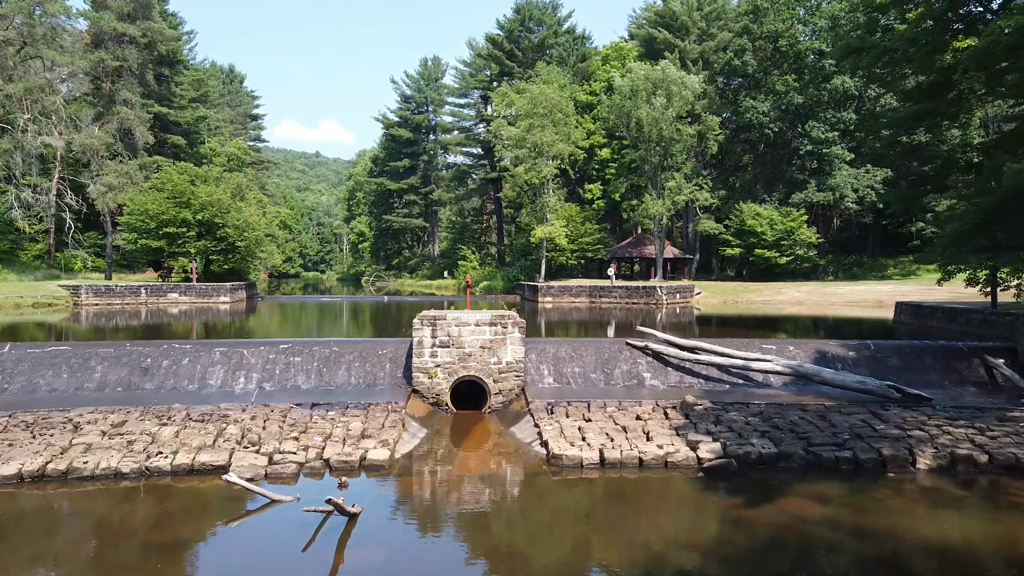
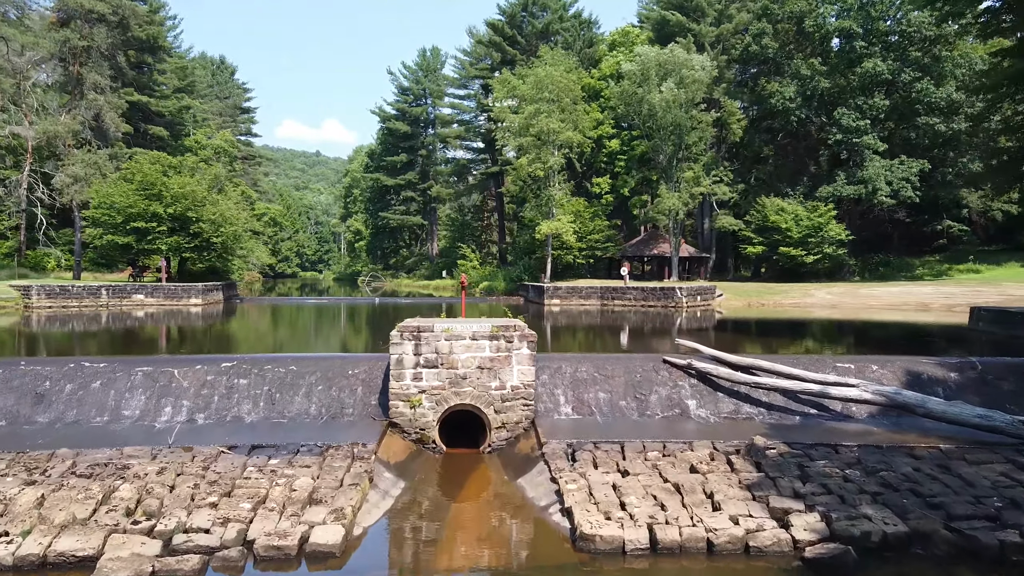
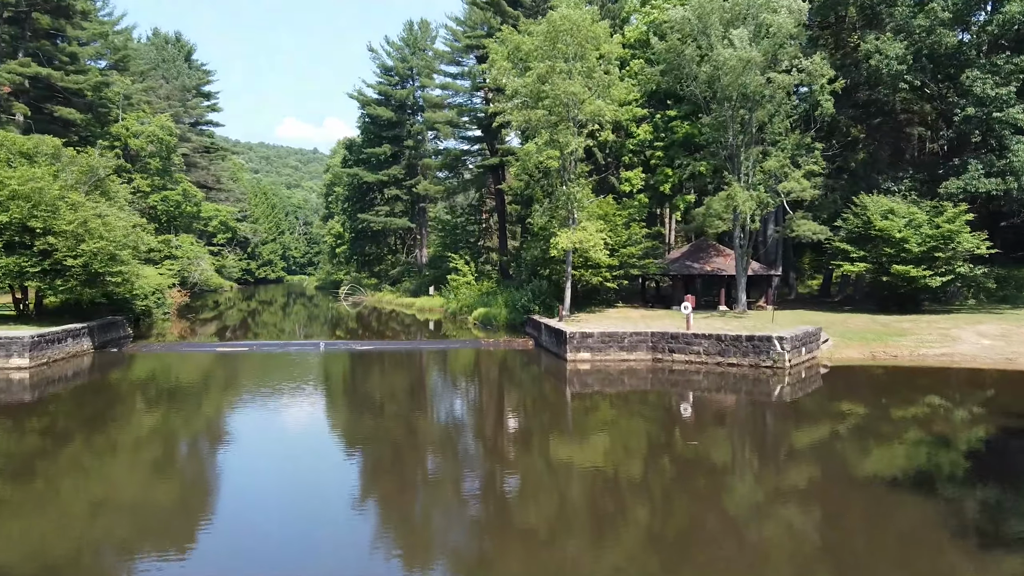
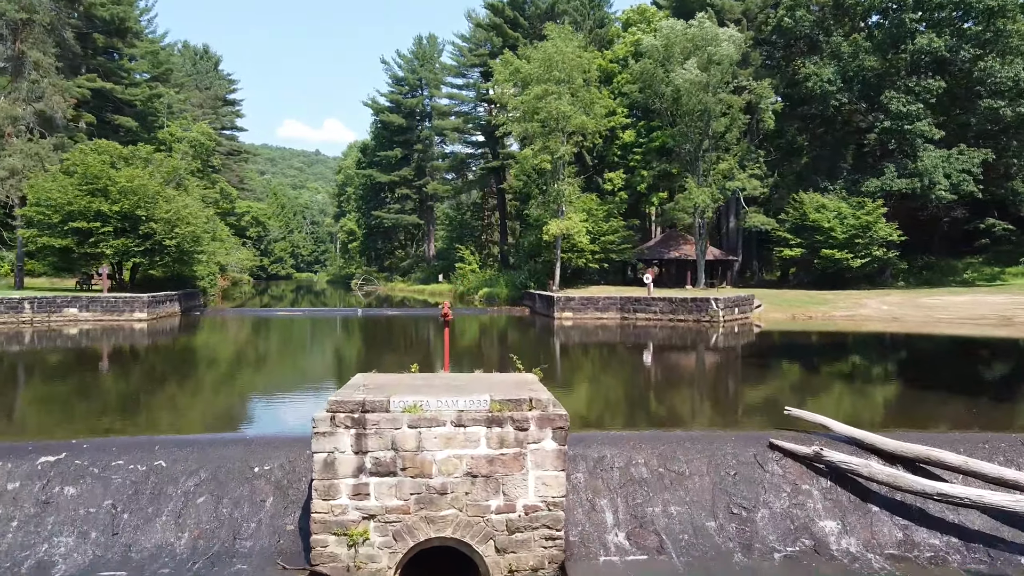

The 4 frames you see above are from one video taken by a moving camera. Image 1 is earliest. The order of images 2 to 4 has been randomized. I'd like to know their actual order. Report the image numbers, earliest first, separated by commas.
2, 4, 3
